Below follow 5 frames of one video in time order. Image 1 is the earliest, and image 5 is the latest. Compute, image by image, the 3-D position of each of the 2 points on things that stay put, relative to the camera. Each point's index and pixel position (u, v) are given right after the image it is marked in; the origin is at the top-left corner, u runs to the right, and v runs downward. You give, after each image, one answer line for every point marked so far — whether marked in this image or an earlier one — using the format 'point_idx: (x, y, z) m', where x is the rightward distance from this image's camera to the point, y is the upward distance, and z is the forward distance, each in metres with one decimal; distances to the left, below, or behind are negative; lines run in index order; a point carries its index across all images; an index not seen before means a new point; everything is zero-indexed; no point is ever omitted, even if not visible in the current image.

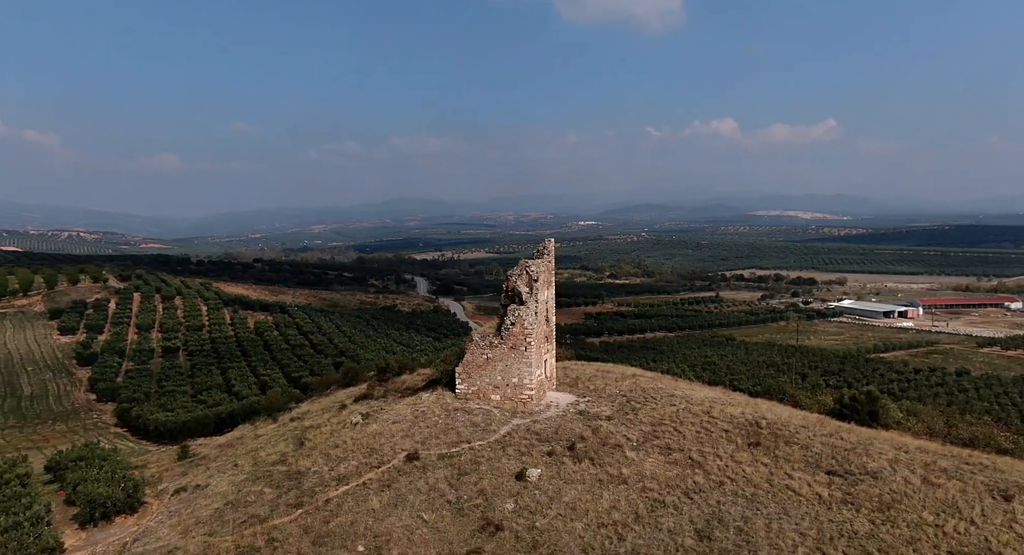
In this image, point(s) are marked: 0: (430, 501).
0: (-1.6, -4.4, +11.9) m
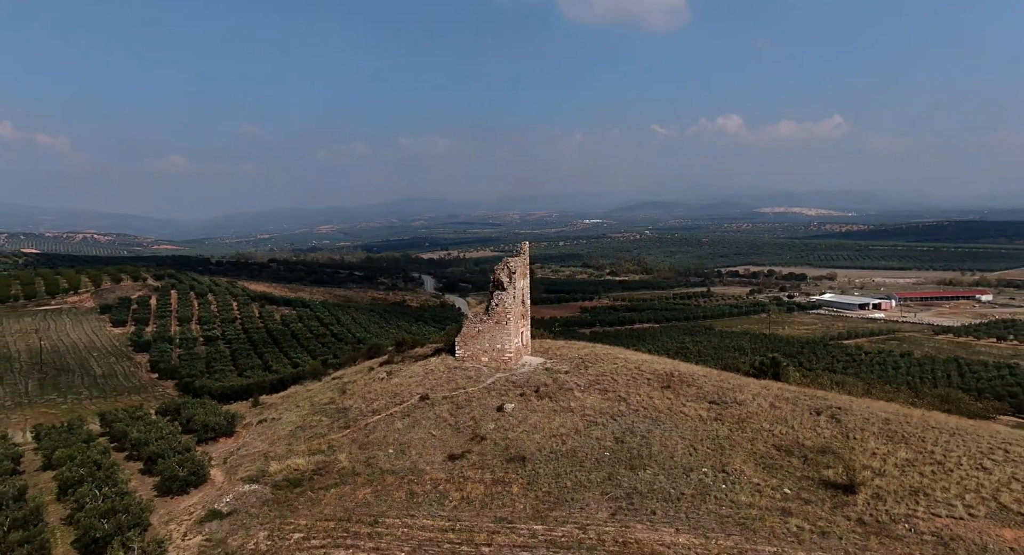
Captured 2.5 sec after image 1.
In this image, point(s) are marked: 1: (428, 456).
0: (-2.2, -4.2, +17.3) m
1: (-2.3, -4.8, +15.9) m
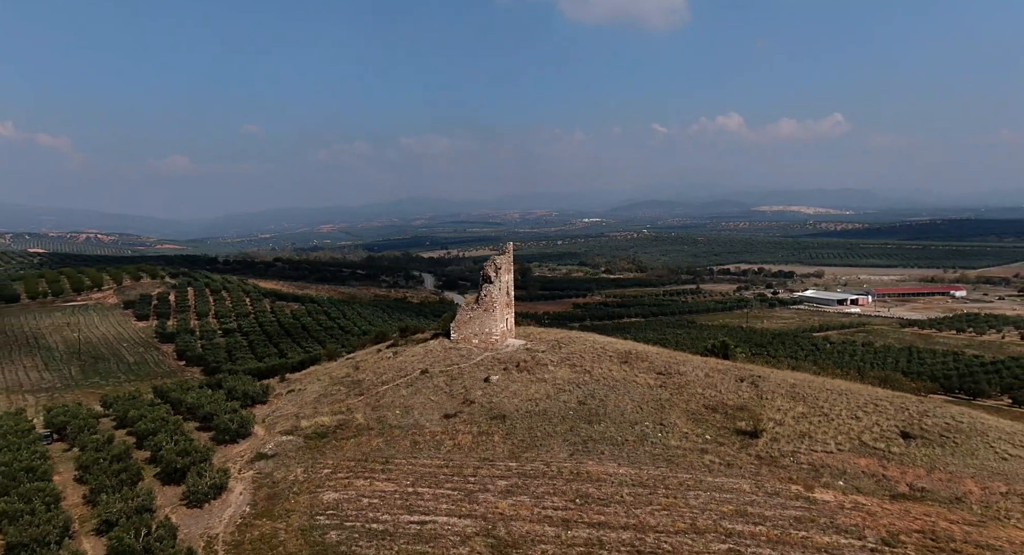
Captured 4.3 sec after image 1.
0: (-2.7, -4.0, +21.2) m
1: (-2.9, -4.6, +19.8) m
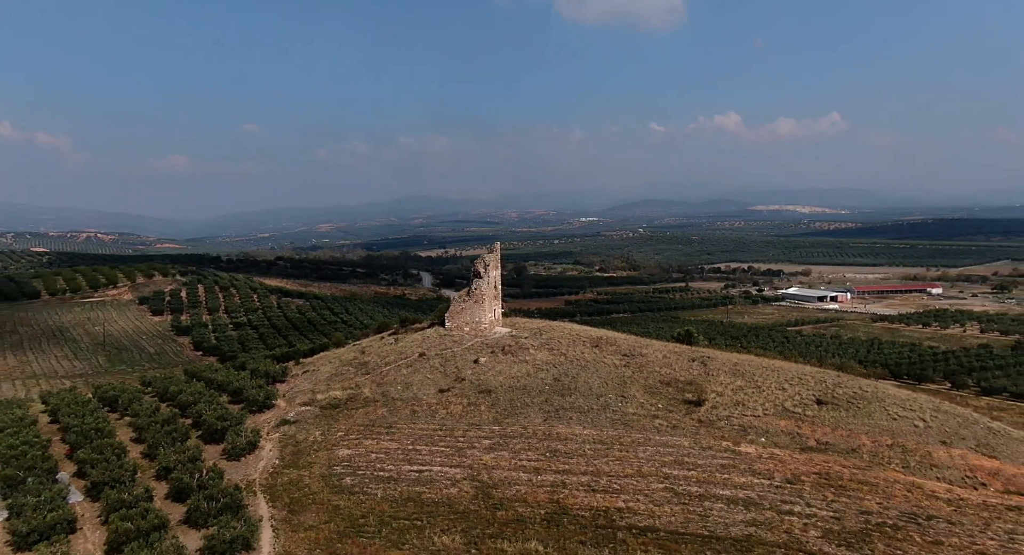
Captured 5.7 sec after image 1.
0: (-3.3, -3.8, +24.5) m
1: (-3.4, -4.4, +23.1) m
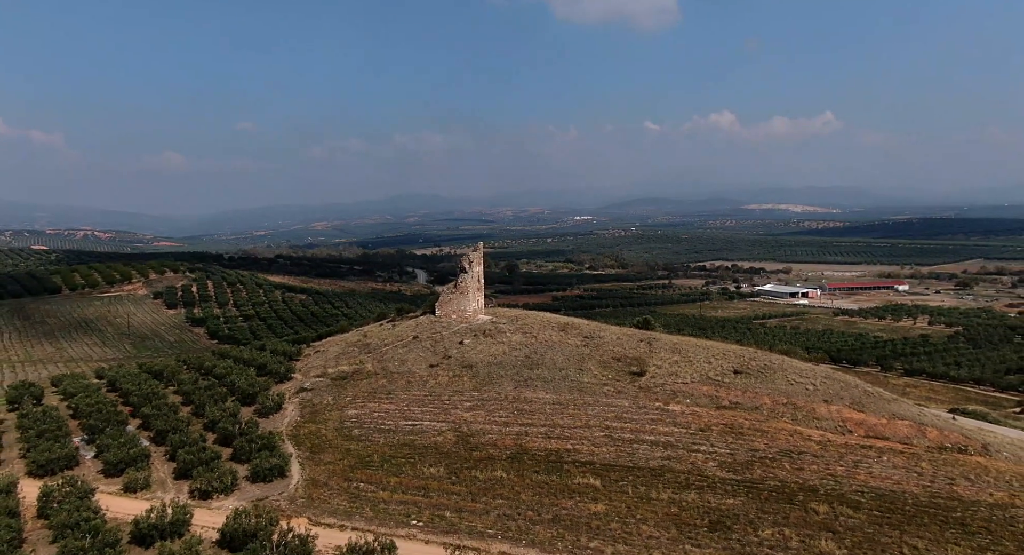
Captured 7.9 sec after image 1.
0: (-4.4, -3.6, +29.1) m
1: (-4.5, -4.1, +27.7) m
